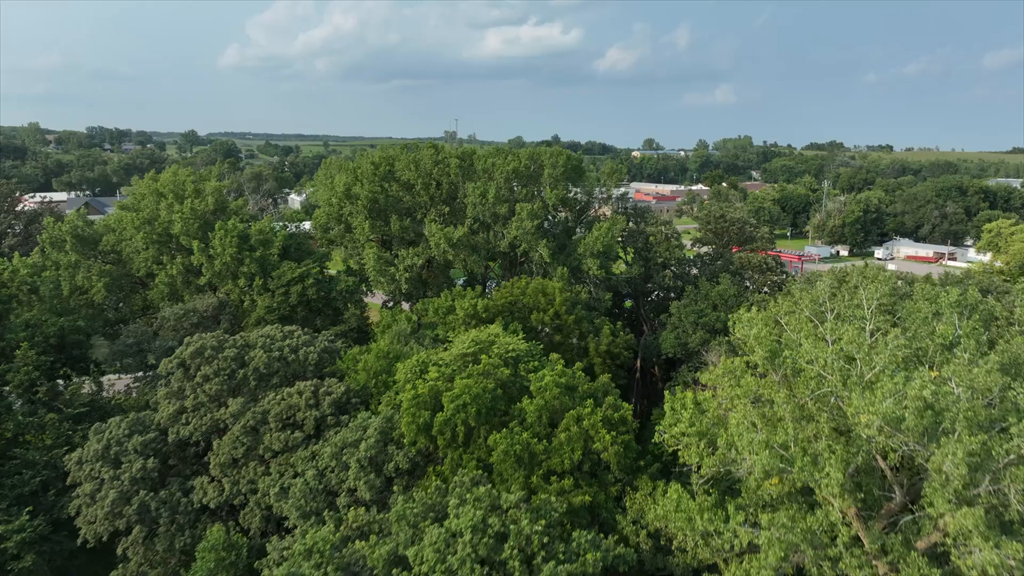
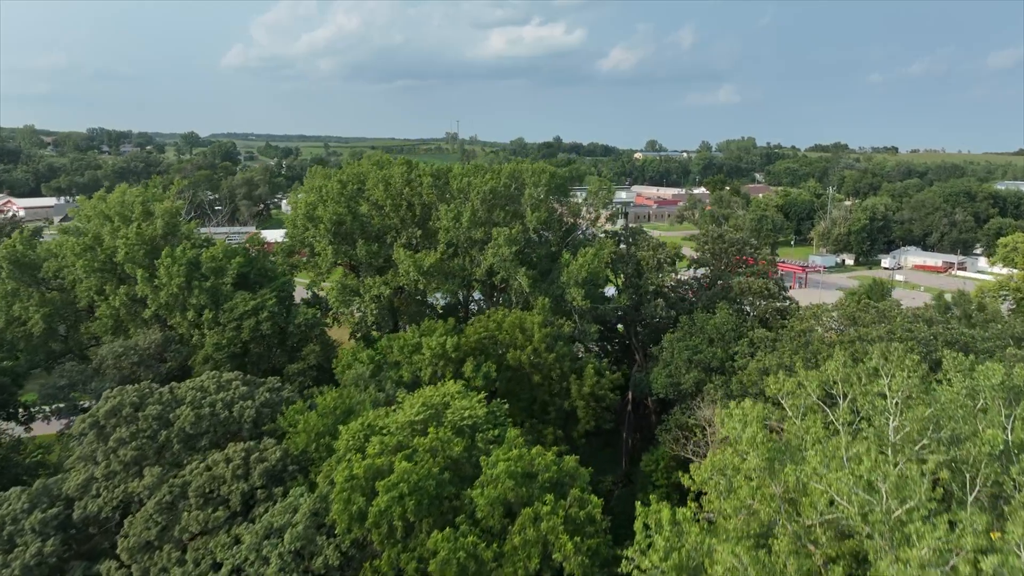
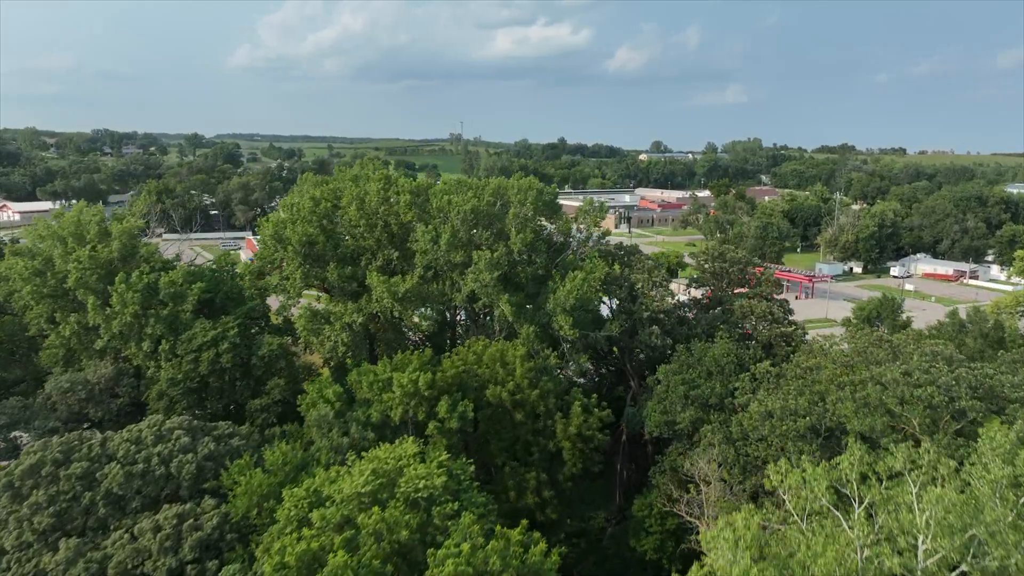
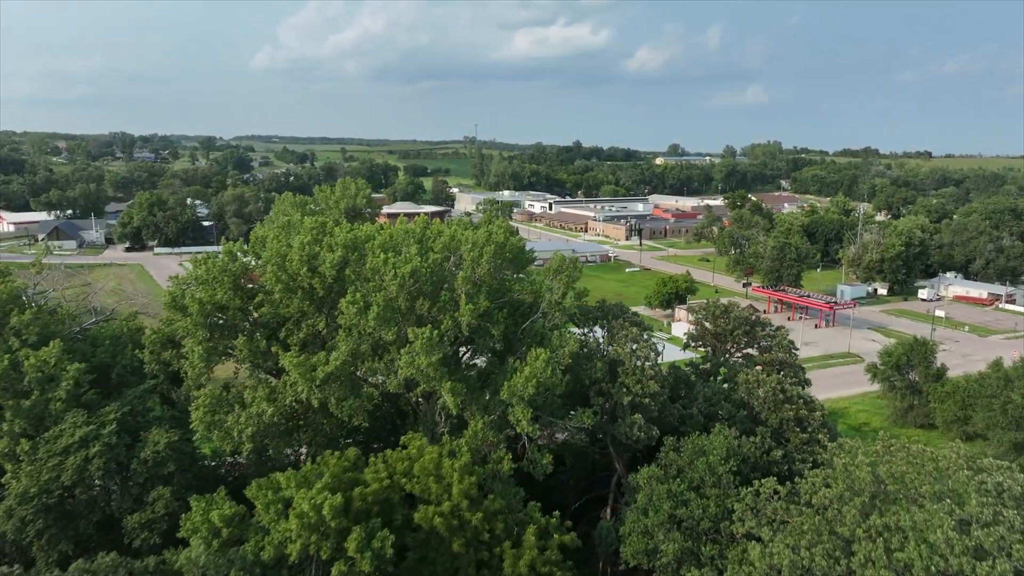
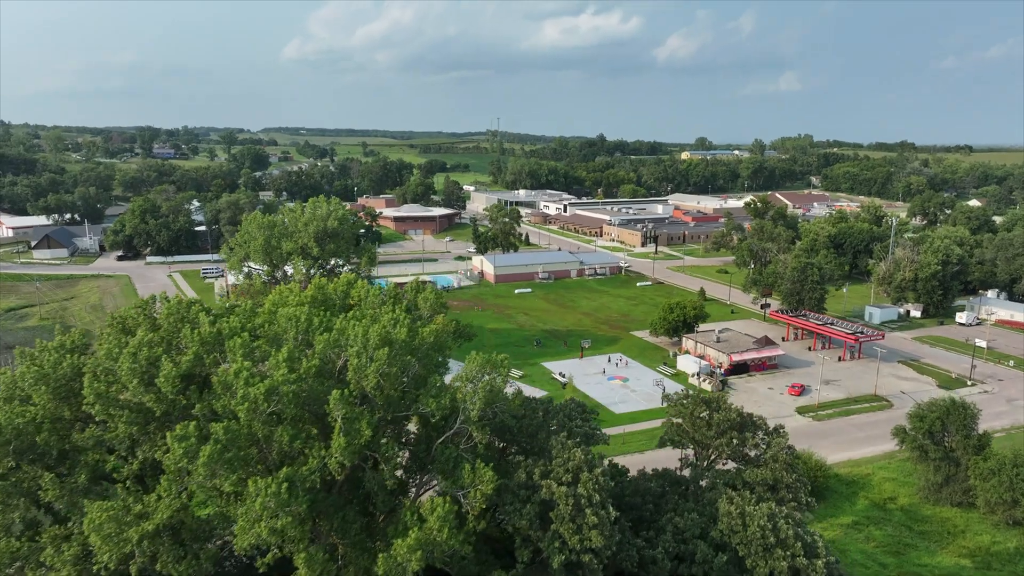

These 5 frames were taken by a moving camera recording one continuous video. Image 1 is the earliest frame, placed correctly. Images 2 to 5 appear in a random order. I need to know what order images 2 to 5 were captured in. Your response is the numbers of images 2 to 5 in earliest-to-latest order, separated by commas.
2, 3, 4, 5
